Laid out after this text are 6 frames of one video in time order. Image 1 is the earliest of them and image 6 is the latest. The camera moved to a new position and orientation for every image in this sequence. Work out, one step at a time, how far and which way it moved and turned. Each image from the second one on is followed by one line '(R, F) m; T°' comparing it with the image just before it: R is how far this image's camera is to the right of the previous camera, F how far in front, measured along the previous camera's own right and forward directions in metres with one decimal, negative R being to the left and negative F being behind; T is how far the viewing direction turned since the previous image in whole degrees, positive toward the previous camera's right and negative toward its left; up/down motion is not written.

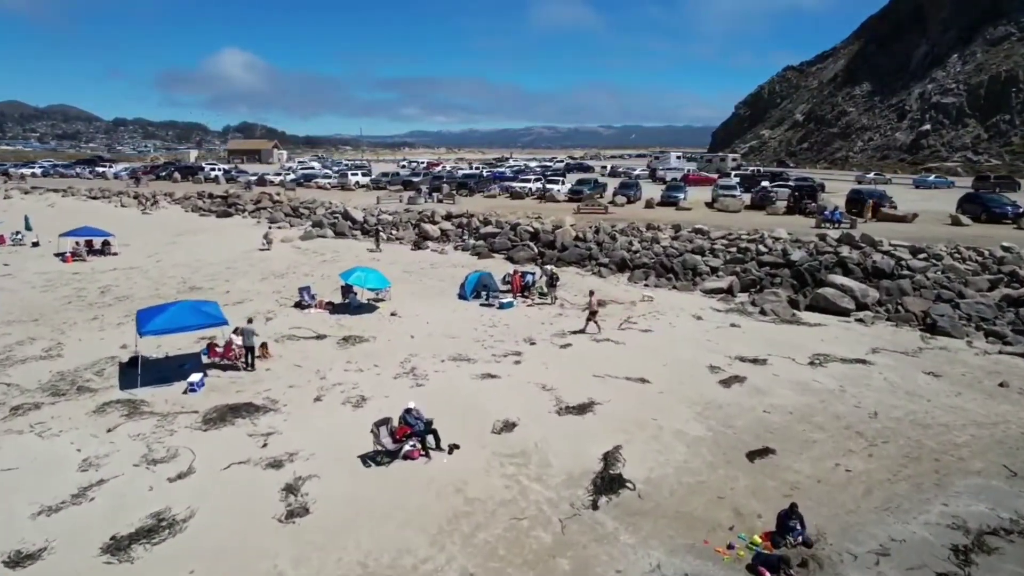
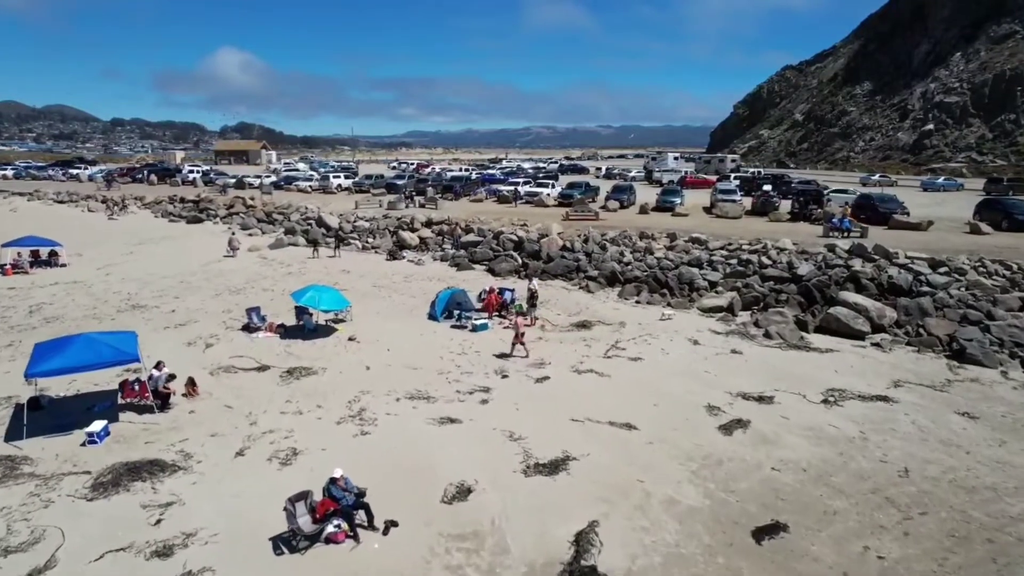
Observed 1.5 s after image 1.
(+0.6, +2.3) m; 0°
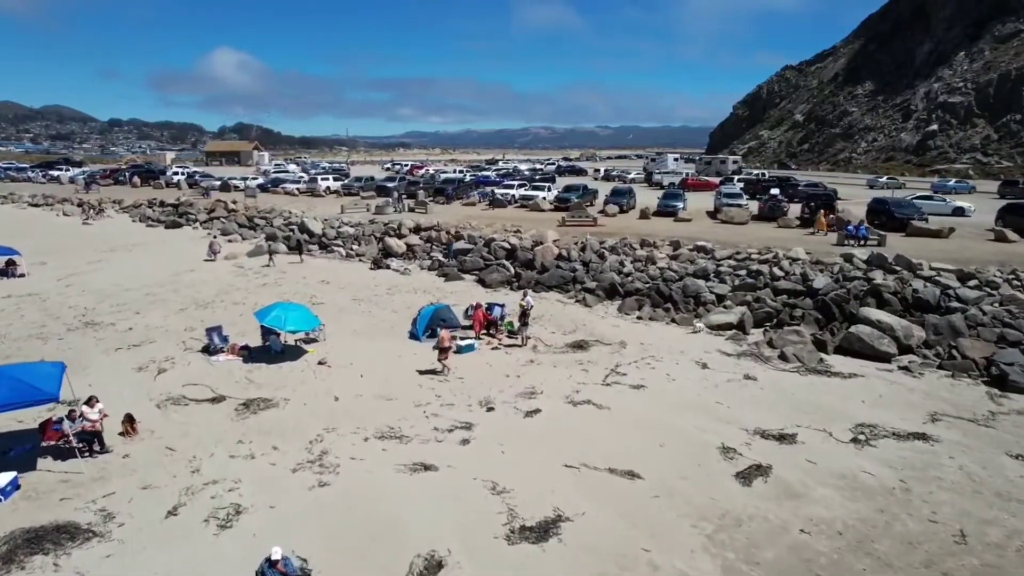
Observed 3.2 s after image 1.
(+0.2, +1.8) m; 0°
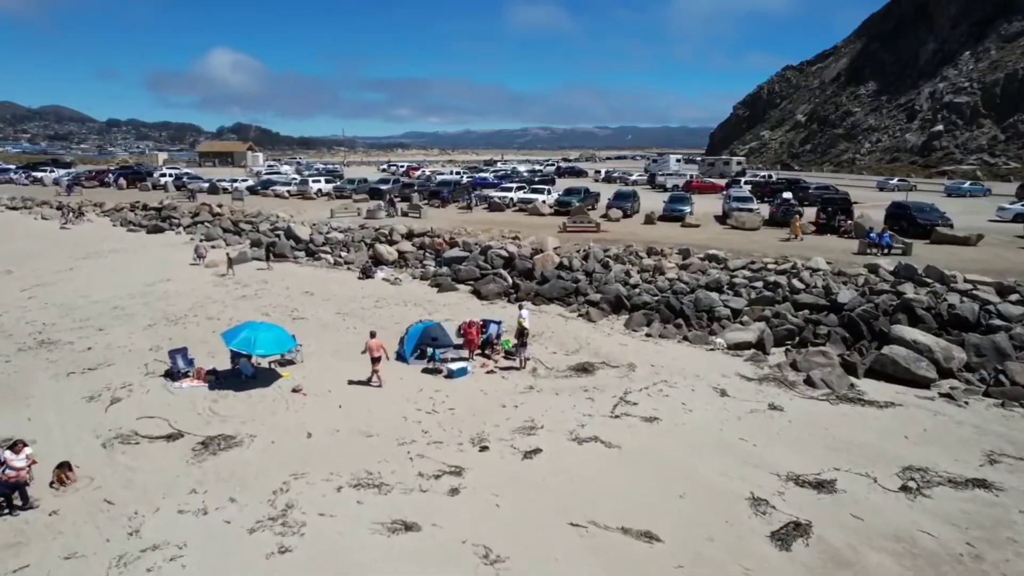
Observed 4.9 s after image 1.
(0.0, +1.7) m; 0°
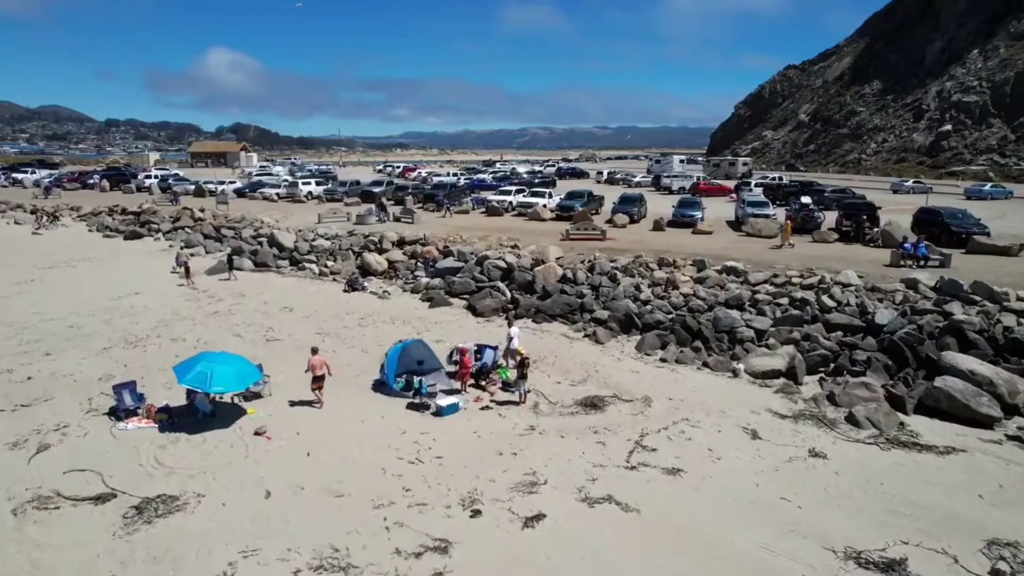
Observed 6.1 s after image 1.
(0.0, +2.0) m; 0°
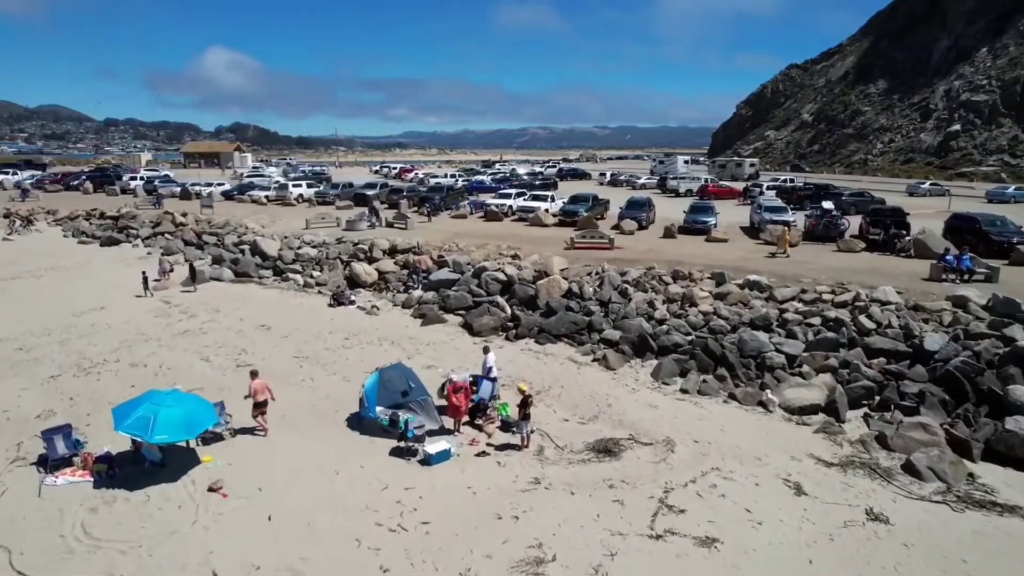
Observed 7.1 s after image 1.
(0.0, +2.0) m; 0°
